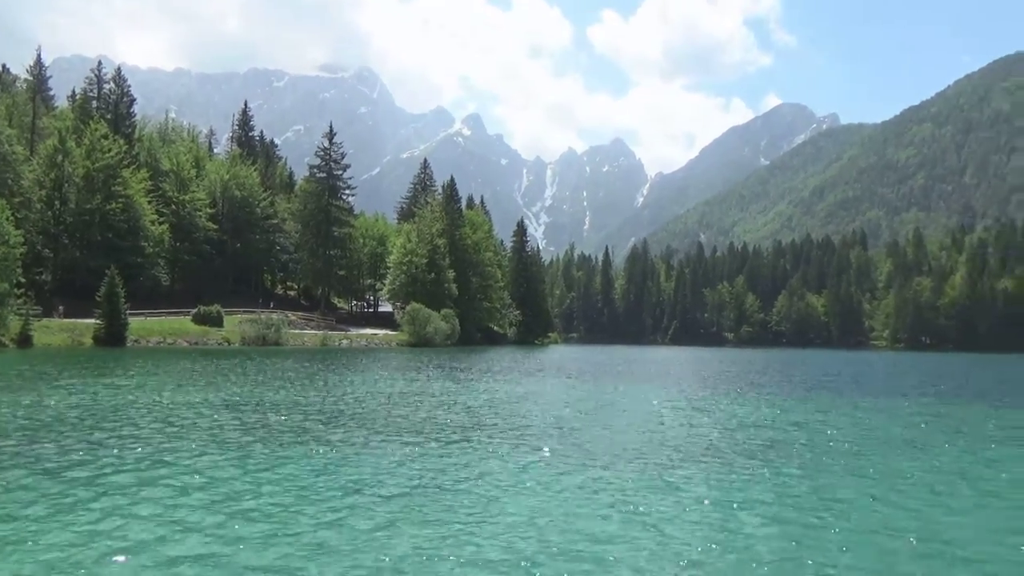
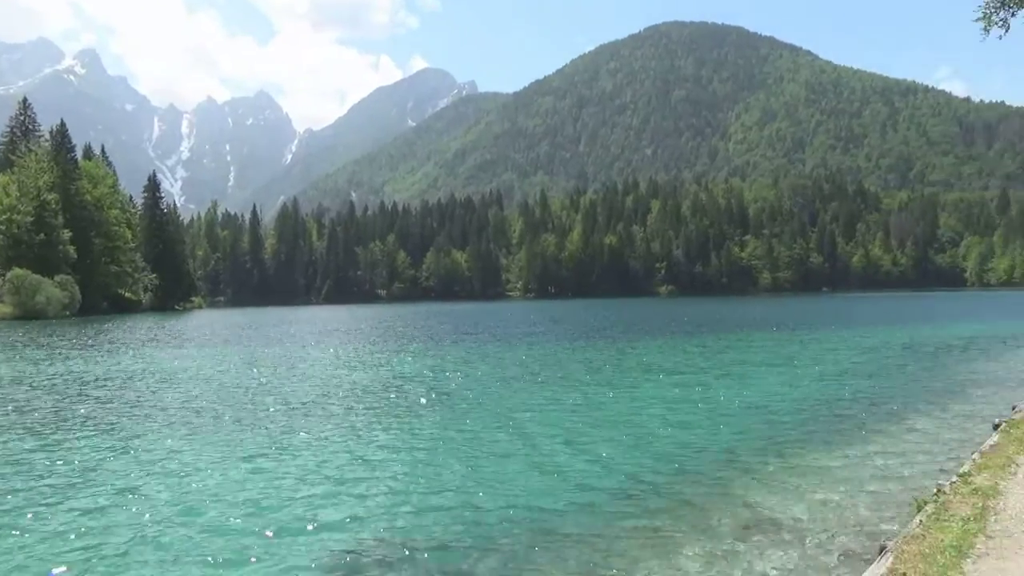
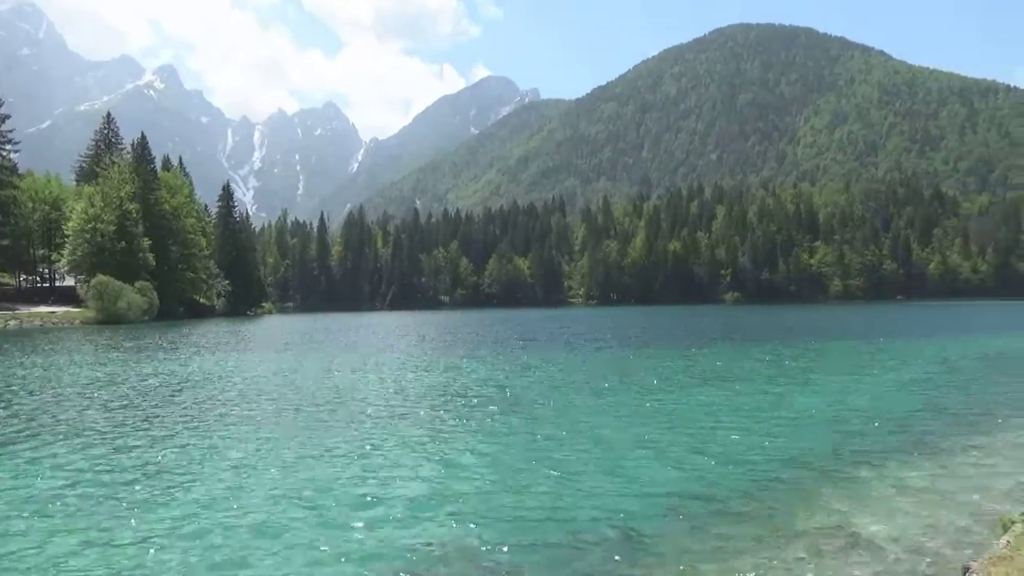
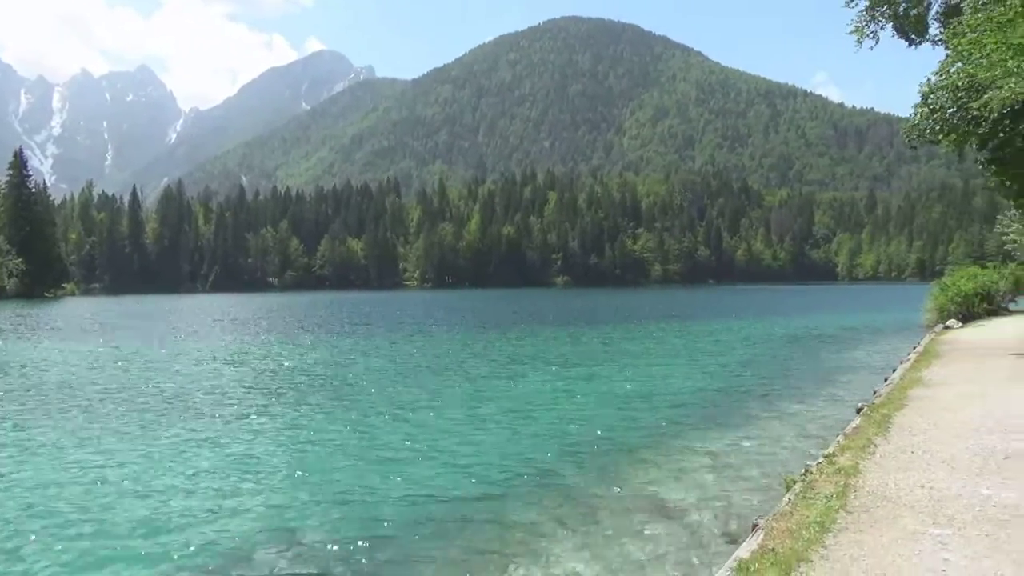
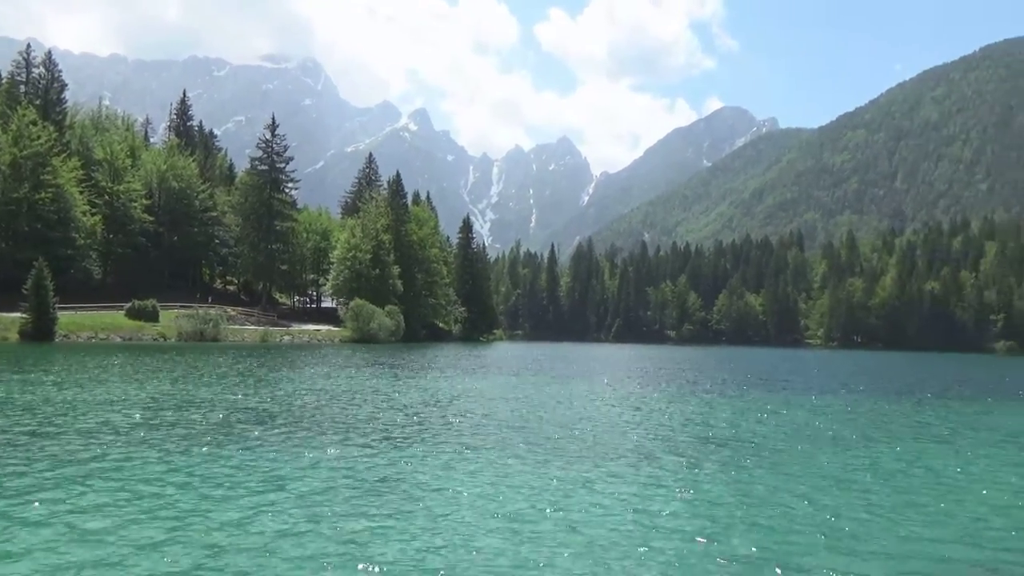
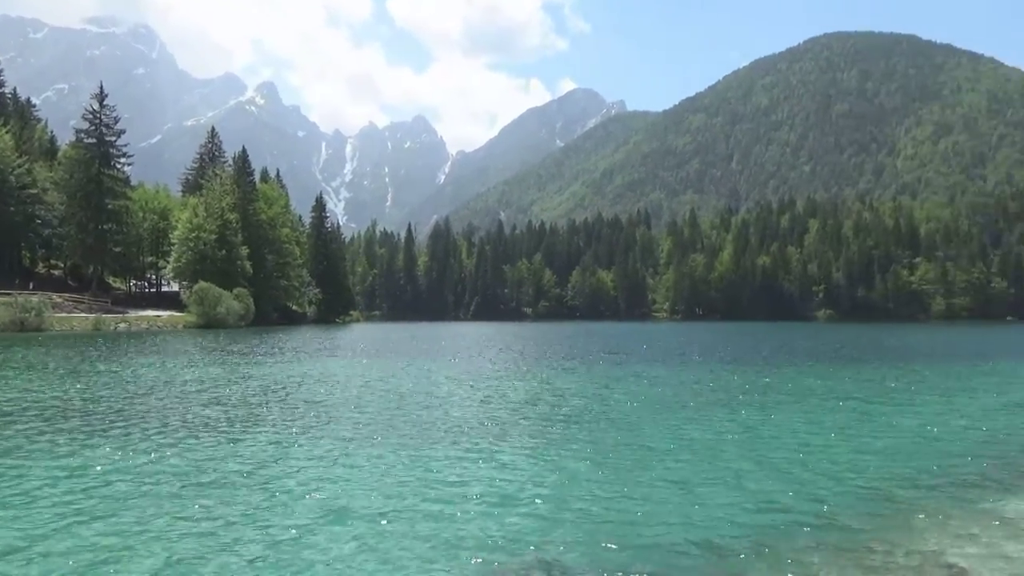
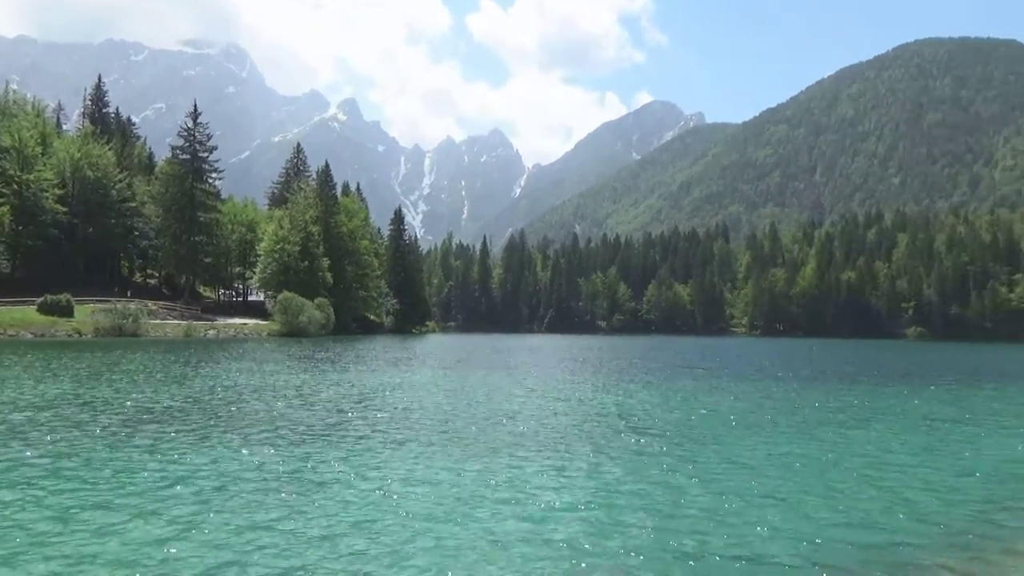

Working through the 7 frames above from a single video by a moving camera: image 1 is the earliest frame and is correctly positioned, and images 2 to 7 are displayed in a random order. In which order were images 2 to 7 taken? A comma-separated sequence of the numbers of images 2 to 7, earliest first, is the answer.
5, 7, 6, 3, 2, 4
